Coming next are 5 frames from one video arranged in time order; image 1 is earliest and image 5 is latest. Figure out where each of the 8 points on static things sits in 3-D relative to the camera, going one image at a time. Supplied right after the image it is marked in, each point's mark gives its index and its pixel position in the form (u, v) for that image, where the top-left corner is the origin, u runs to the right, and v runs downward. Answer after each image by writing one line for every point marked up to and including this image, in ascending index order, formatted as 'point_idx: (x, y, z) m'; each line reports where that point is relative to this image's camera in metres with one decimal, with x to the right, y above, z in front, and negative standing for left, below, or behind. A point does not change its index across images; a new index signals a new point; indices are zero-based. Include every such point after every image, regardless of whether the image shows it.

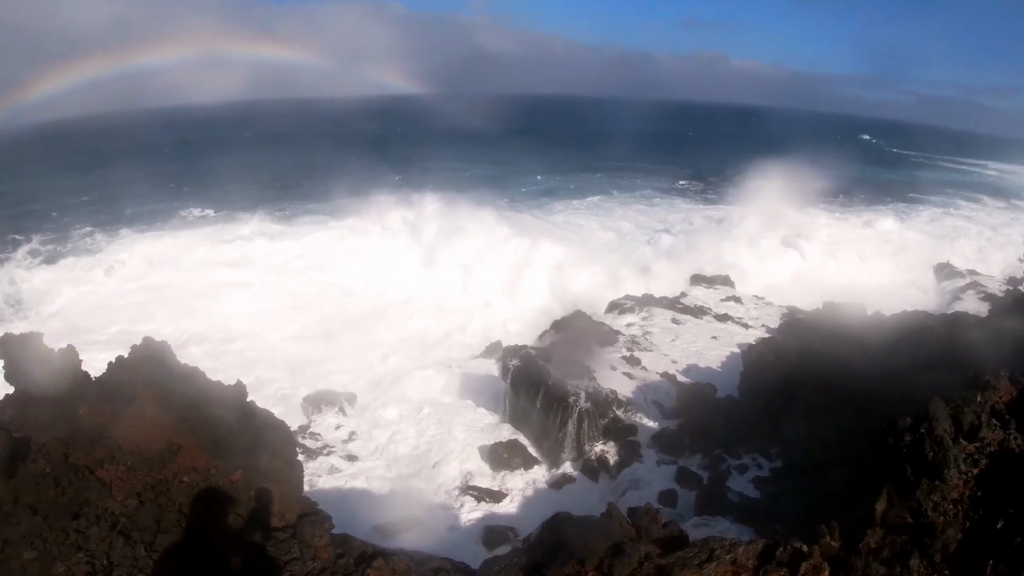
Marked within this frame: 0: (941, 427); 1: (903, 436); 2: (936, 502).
0: (+8.4, -2.7, +11.8) m
1: (+7.8, -3.0, +12.1) m
2: (+8.3, -4.0, +11.6) m
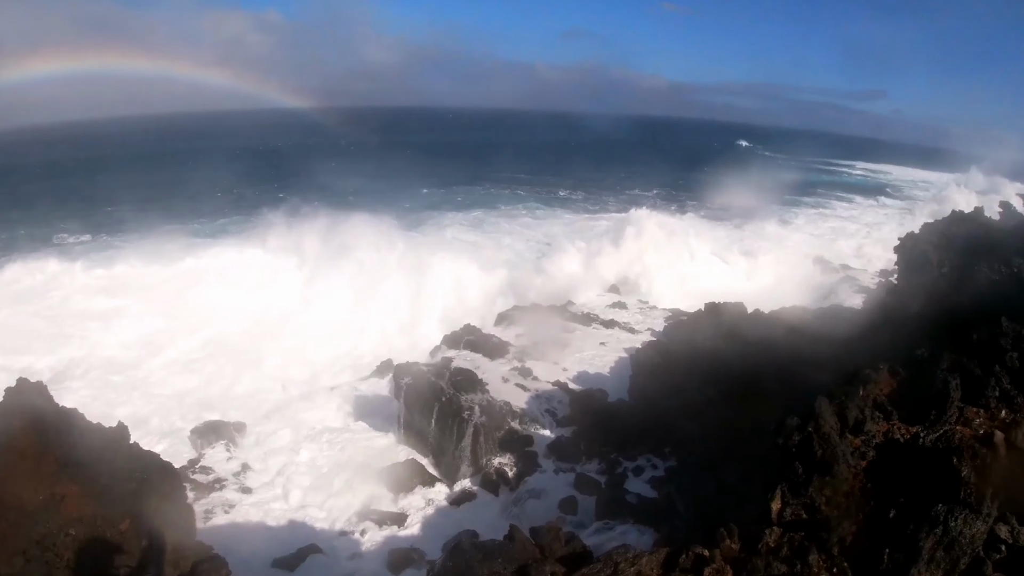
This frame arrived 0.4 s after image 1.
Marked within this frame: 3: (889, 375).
0: (+6.3, -2.7, +12.2) m
1: (+5.7, -3.1, +12.4) m
2: (+6.2, -4.1, +11.9) m
3: (+8.4, -1.9, +13.4) m
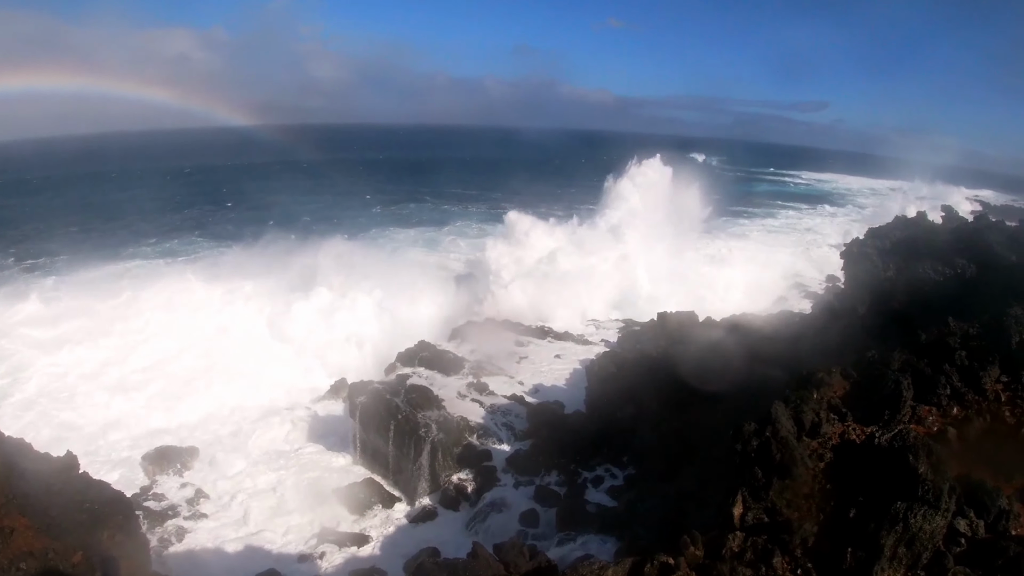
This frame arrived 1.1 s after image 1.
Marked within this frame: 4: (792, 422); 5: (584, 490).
0: (+5.5, -2.9, +12.3) m
1: (+4.9, -3.2, +12.5) m
2: (+5.5, -4.2, +12.0) m
3: (+7.5, -2.0, +13.6) m
4: (+5.8, -2.8, +12.6) m
5: (+1.8, -5.0, +14.8) m
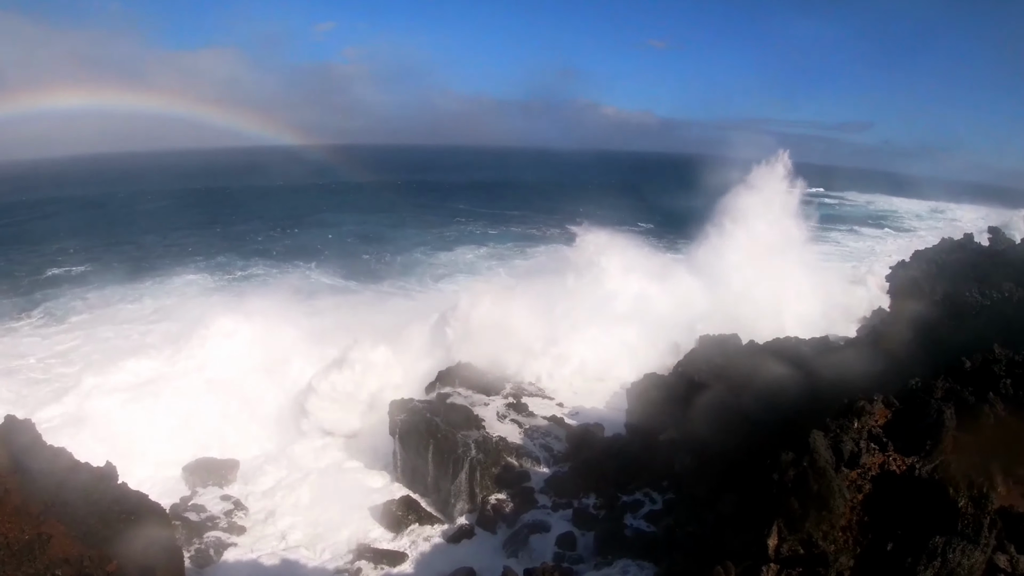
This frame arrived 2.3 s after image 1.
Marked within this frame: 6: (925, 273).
0: (+6.2, -3.4, +12.1) m
1: (+5.6, -3.8, +12.3) m
2: (+6.1, -4.8, +11.8) m
3: (+8.2, -2.6, +13.4) m
4: (+6.5, -3.4, +12.4) m
5: (+2.5, -5.5, +14.7) m
6: (+11.9, +0.5, +17.4) m
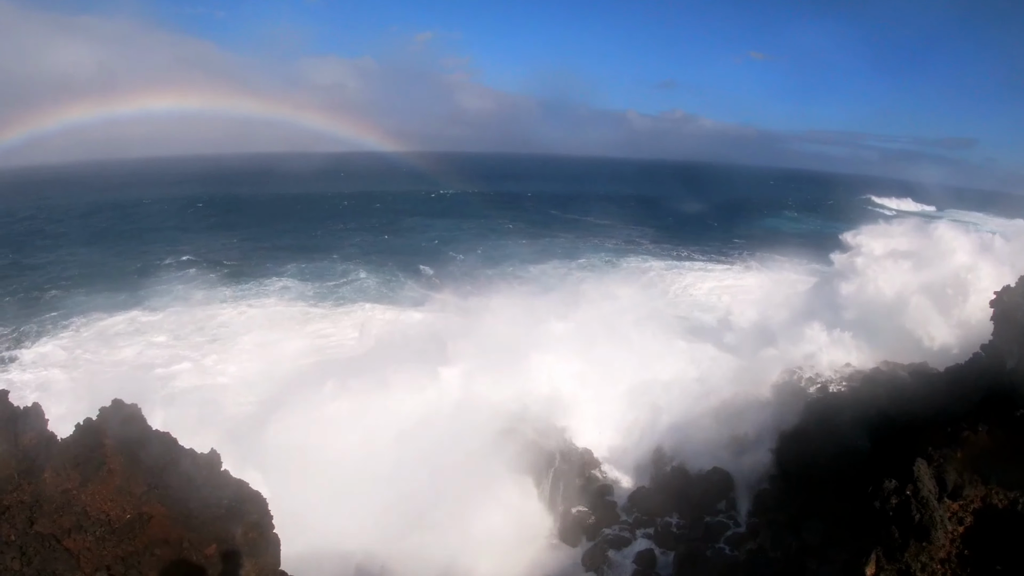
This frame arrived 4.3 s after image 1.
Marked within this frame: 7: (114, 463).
0: (+8.1, -3.9, +11.8) m
1: (+7.5, -4.2, +12.0) m
2: (+8.0, -5.2, +11.4) m
3: (+10.2, -3.2, +12.9) m
4: (+8.4, -3.9, +12.0) m
5: (+4.5, -5.9, +14.5) m
6: (+14.2, -0.2, +16.7) m
7: (-8.6, -3.9, +13.1) m
